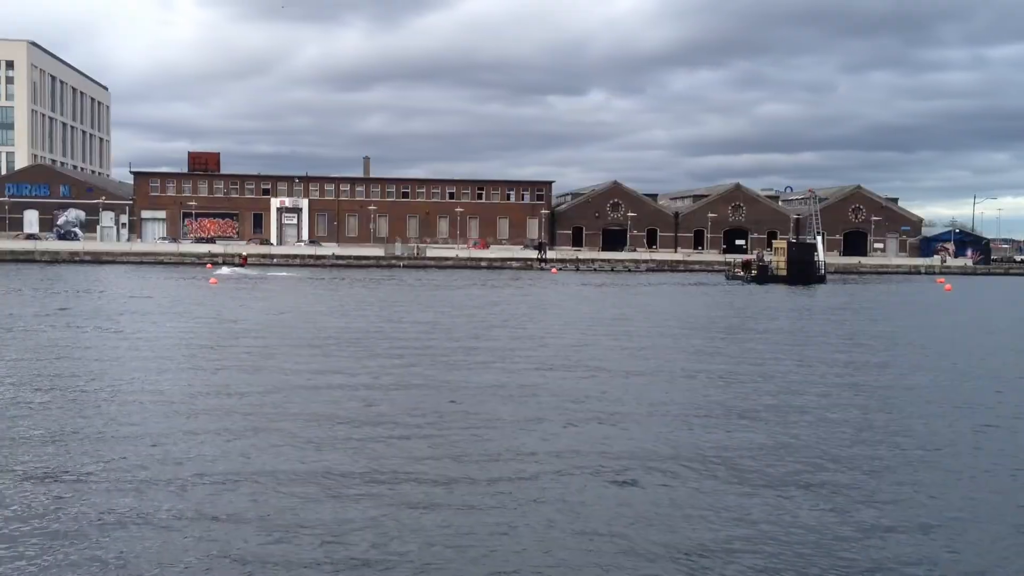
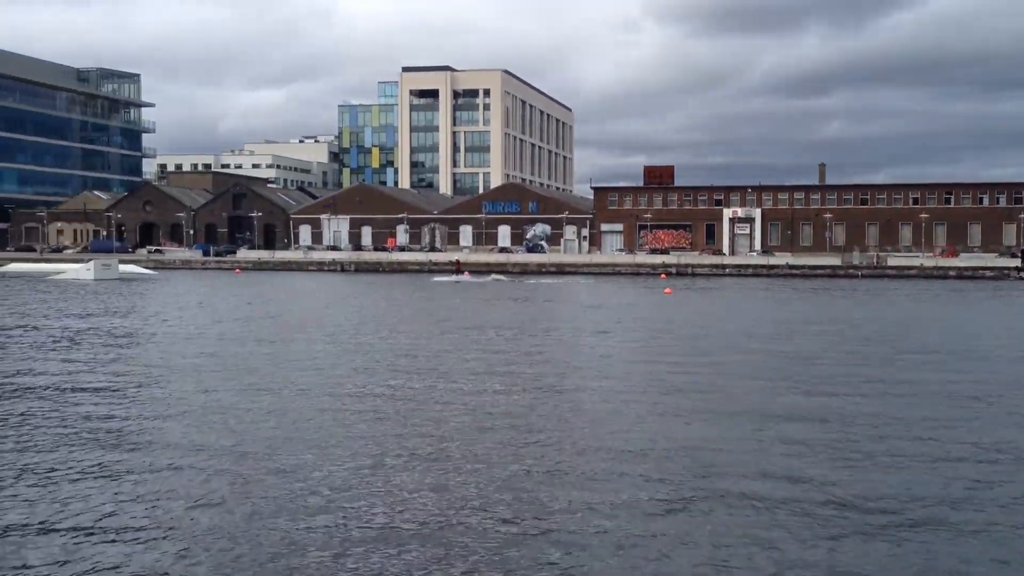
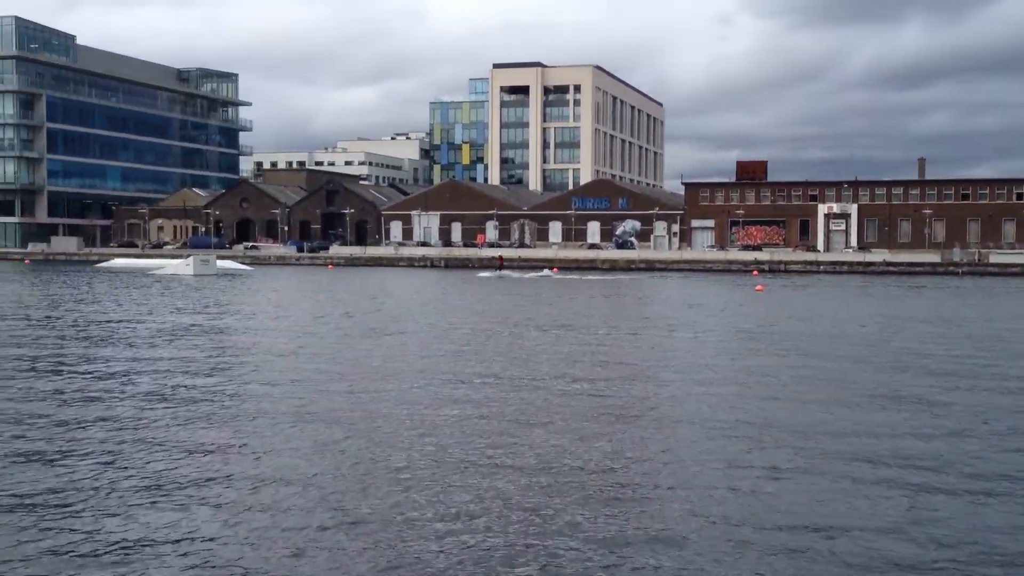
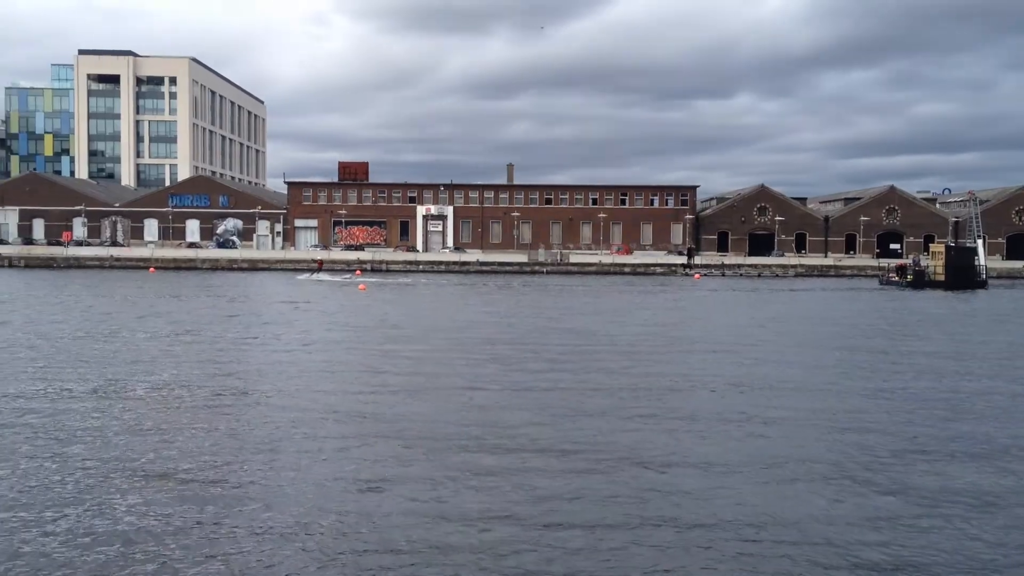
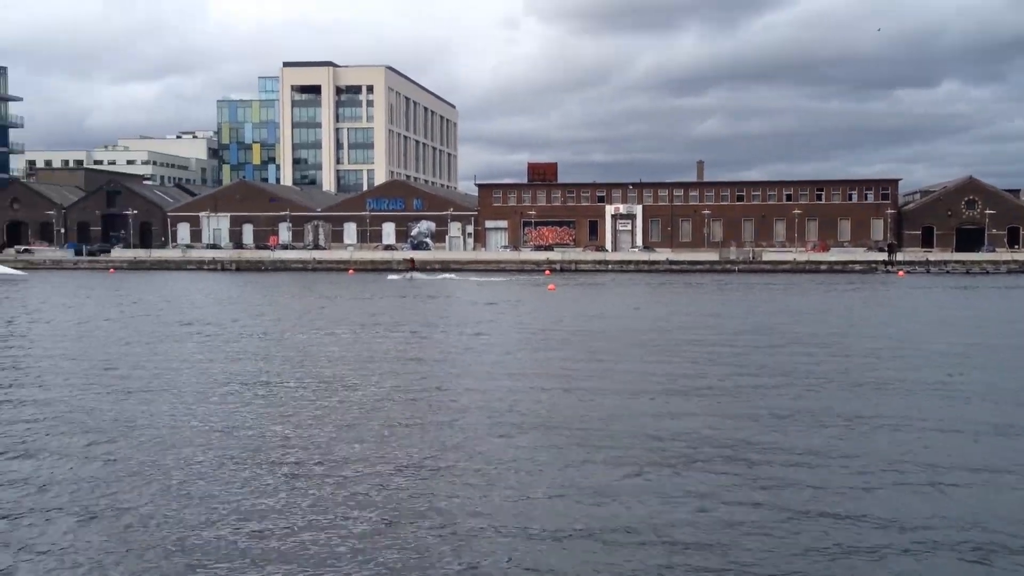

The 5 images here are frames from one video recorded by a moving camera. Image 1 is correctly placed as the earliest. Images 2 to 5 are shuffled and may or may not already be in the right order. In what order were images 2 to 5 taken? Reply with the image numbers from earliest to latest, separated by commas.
4, 5, 2, 3
